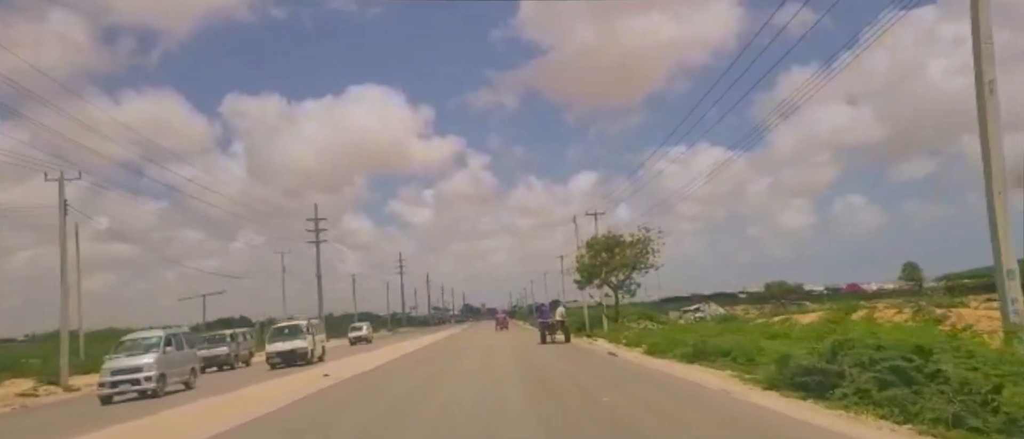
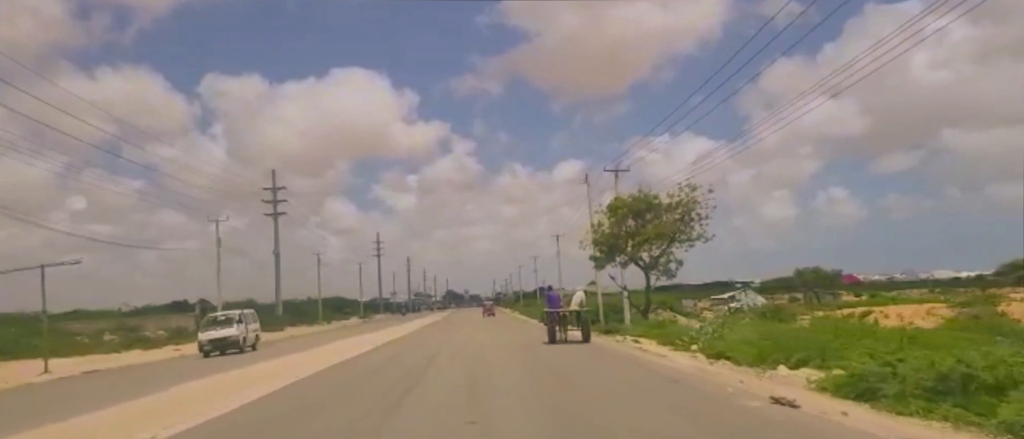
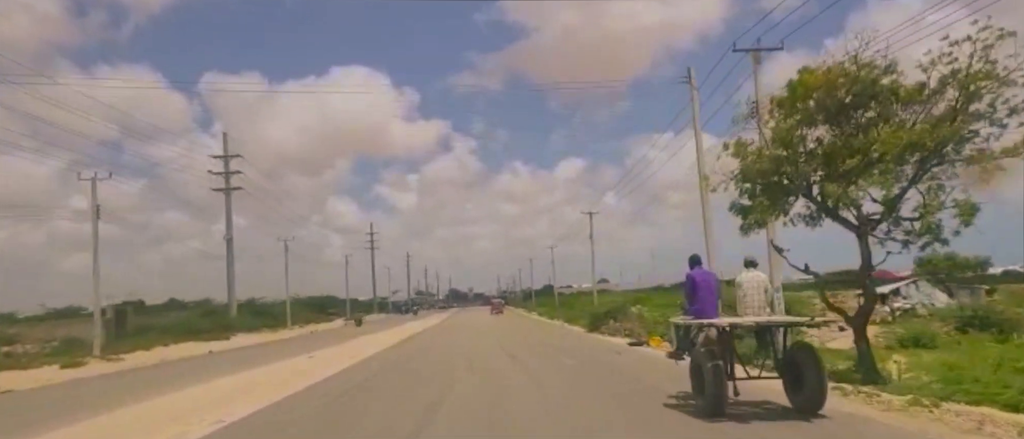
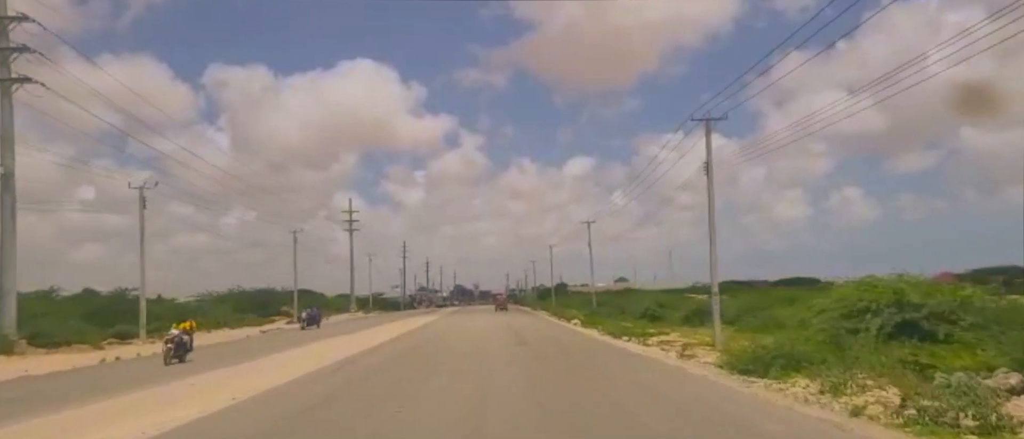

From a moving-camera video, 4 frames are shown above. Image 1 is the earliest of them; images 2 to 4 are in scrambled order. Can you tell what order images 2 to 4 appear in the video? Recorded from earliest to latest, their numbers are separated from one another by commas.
2, 3, 4
